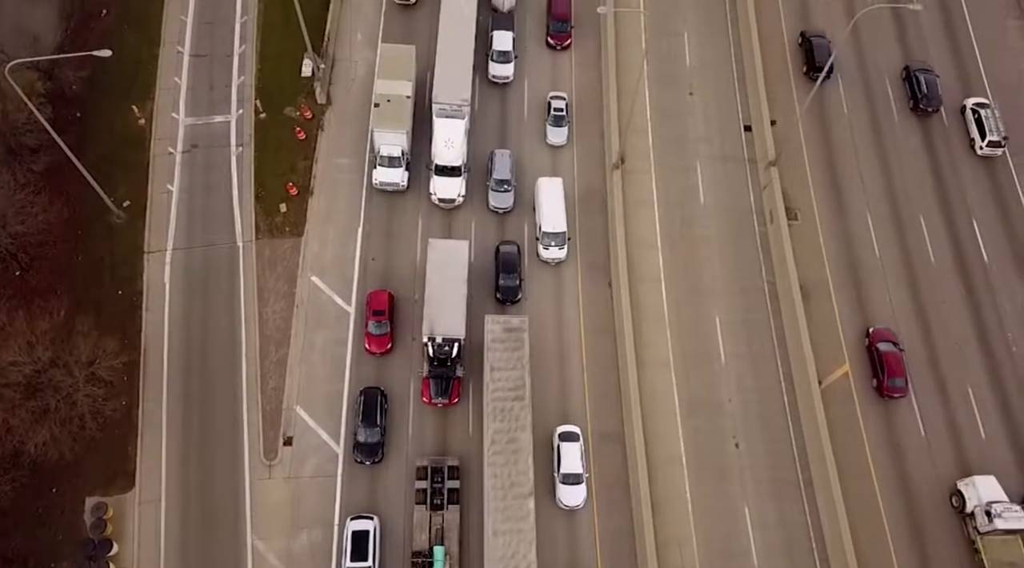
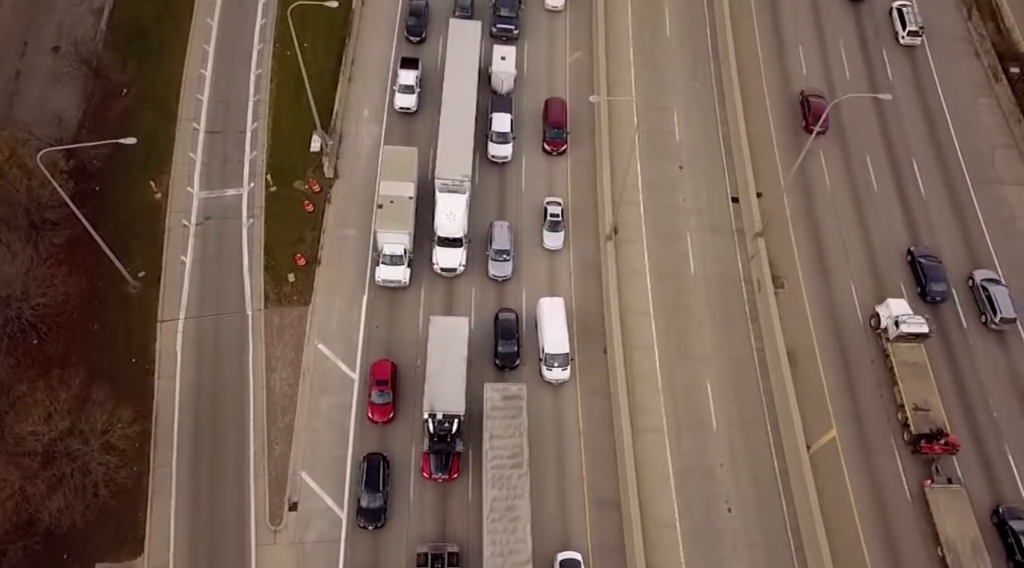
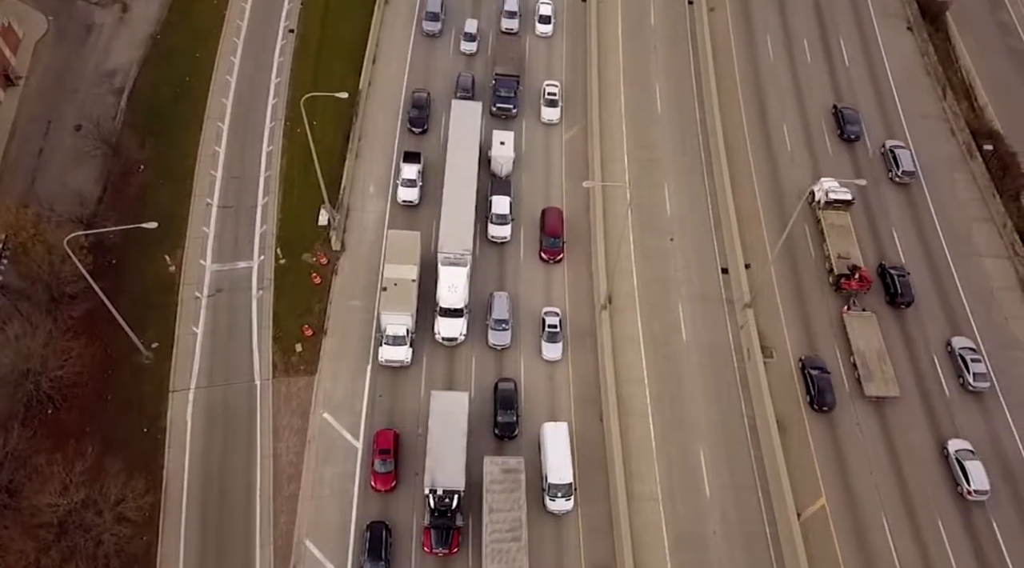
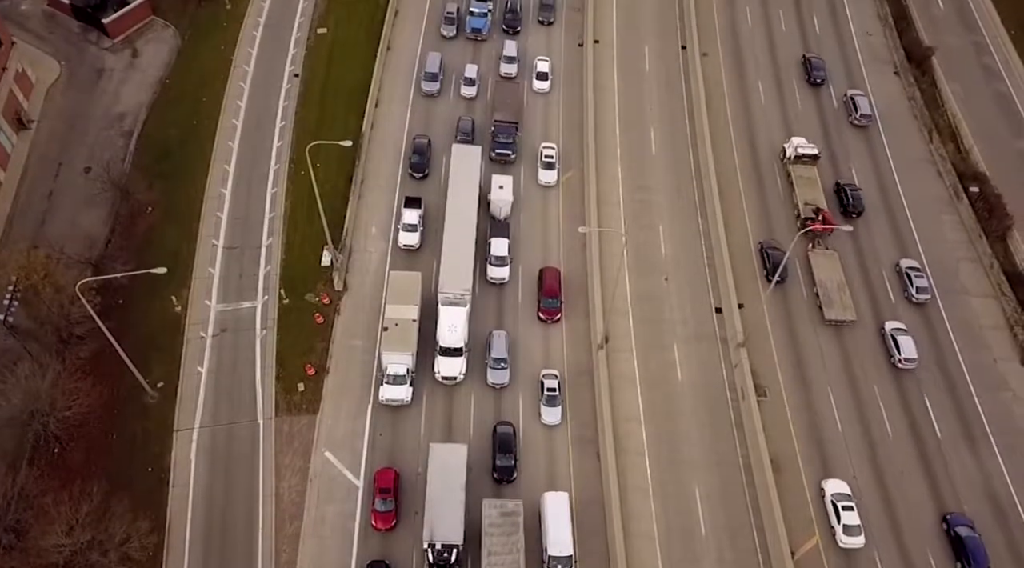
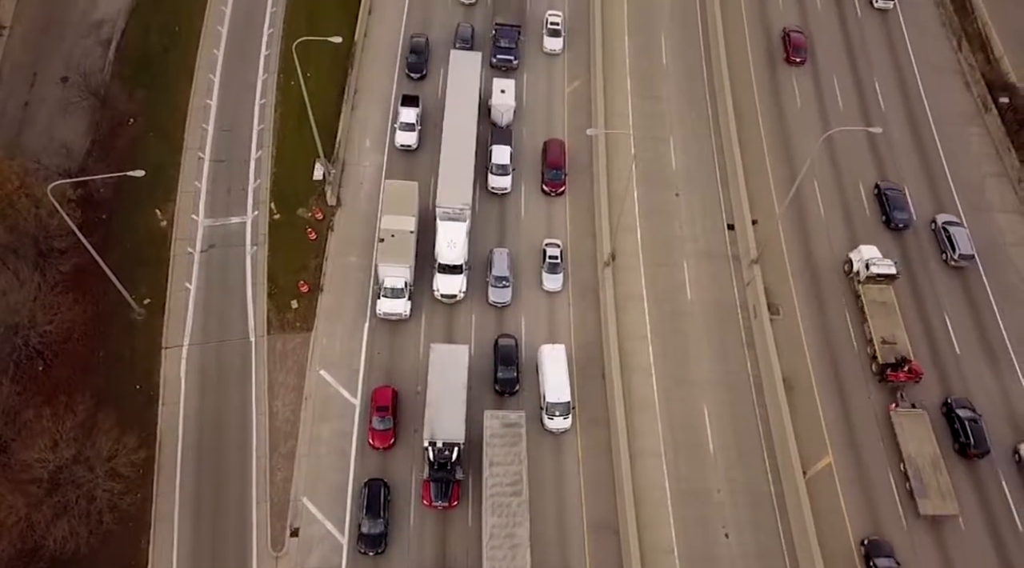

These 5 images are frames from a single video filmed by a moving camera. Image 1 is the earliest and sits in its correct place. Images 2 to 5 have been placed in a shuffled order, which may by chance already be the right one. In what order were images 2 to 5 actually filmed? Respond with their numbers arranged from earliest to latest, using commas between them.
2, 5, 3, 4
